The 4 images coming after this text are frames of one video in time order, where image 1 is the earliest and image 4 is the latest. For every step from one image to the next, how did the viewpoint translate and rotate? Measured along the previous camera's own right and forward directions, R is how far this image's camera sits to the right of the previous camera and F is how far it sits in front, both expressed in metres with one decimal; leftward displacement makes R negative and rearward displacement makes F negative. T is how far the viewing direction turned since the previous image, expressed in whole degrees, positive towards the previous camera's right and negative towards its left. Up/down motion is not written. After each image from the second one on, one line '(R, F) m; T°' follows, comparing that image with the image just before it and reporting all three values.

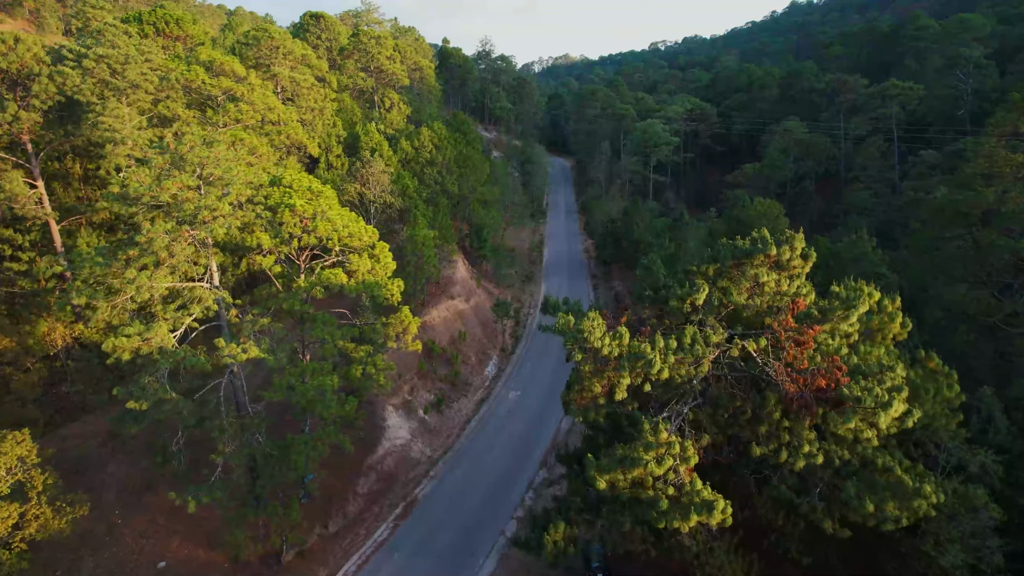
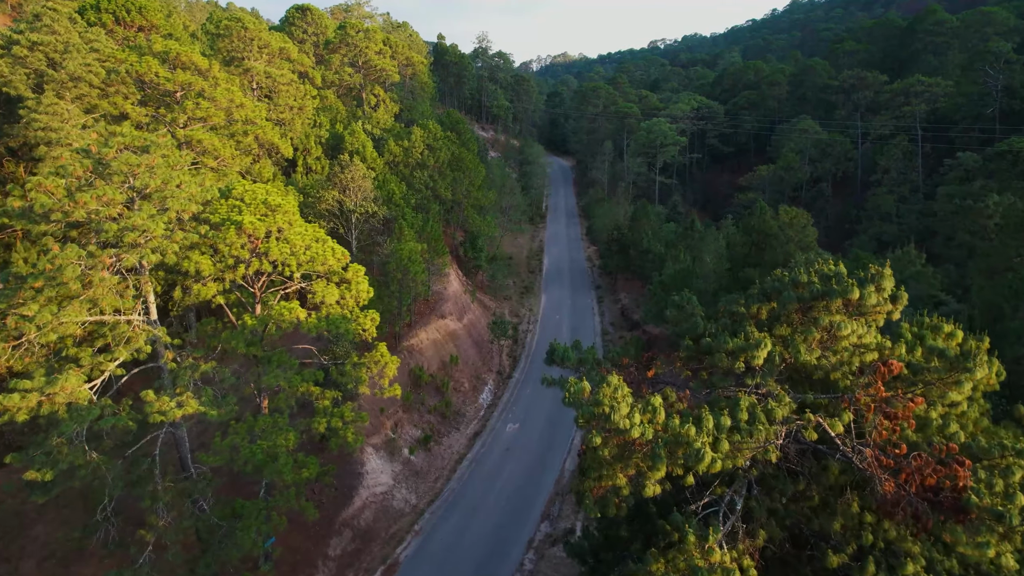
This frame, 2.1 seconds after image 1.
(0.0, +3.0) m; 0°
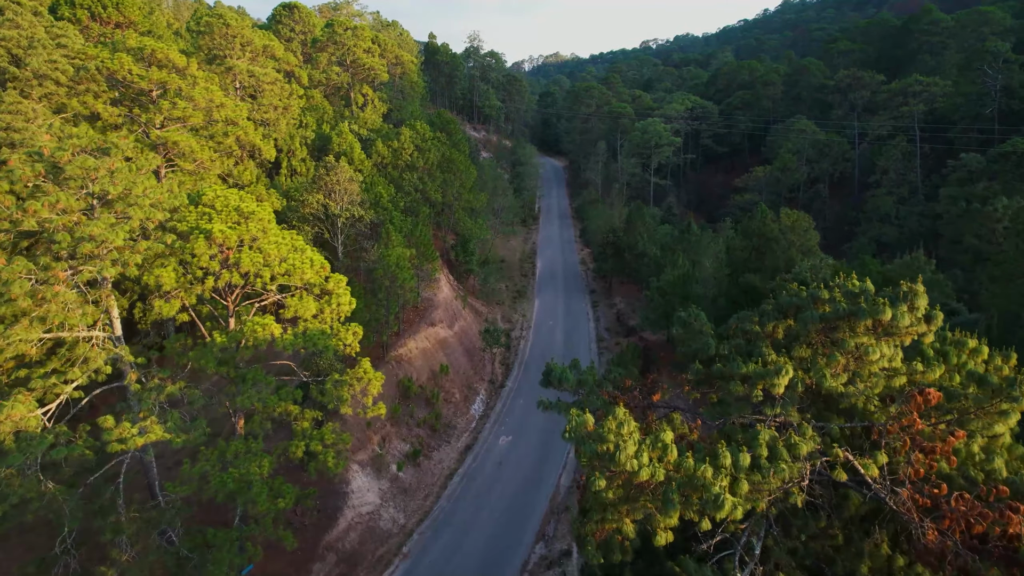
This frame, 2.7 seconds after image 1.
(0.0, +1.0) m; +1°
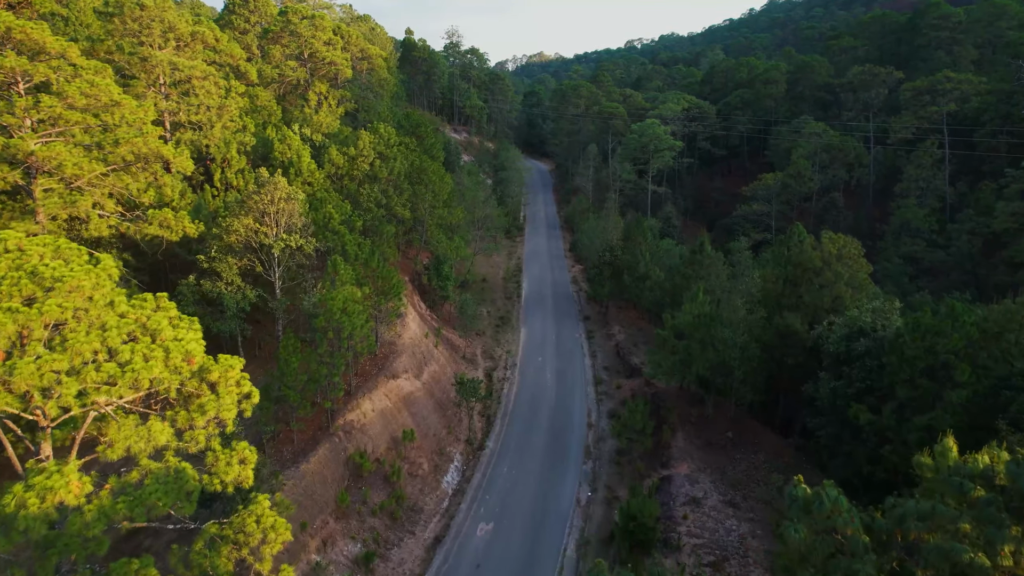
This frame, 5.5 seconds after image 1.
(+0.2, +5.0) m; +1°
